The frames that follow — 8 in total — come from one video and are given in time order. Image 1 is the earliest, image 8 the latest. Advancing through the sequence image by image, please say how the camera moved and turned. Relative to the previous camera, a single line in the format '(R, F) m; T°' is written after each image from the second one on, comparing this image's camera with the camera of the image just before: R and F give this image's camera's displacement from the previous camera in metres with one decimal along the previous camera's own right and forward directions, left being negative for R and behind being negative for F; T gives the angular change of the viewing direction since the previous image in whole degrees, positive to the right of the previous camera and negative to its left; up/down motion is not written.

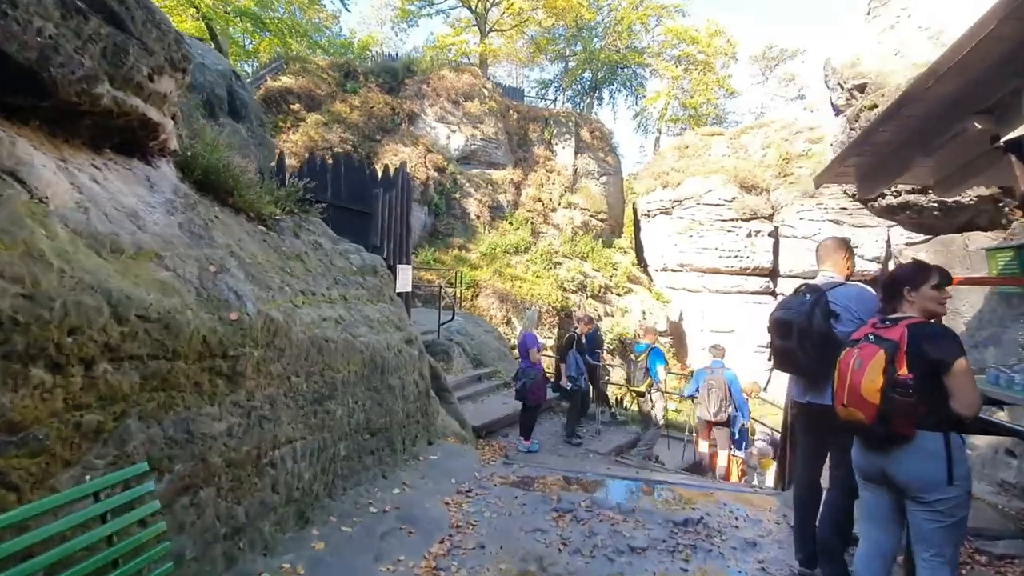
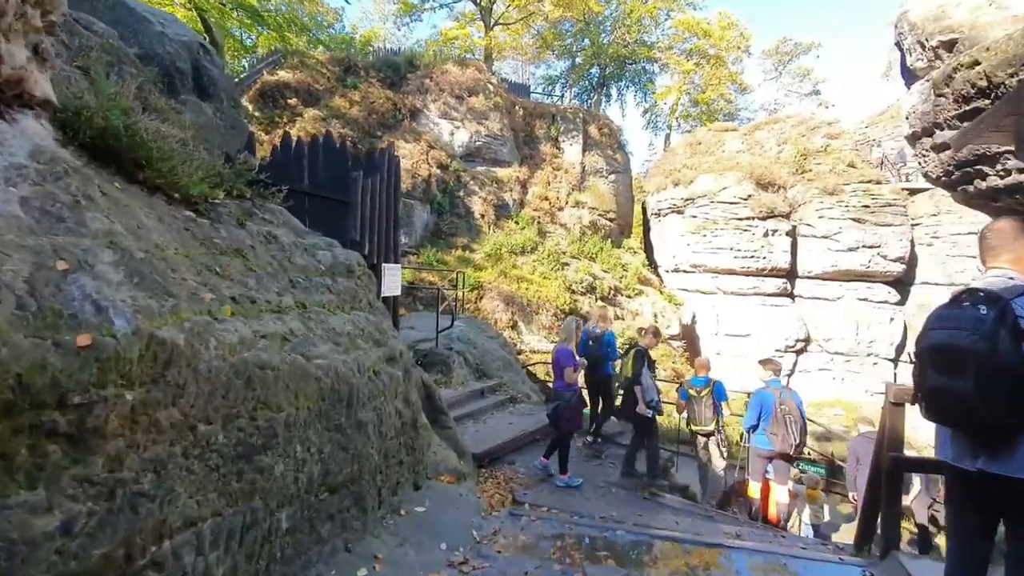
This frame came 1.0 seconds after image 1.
(0.0, +0.7) m; -1°
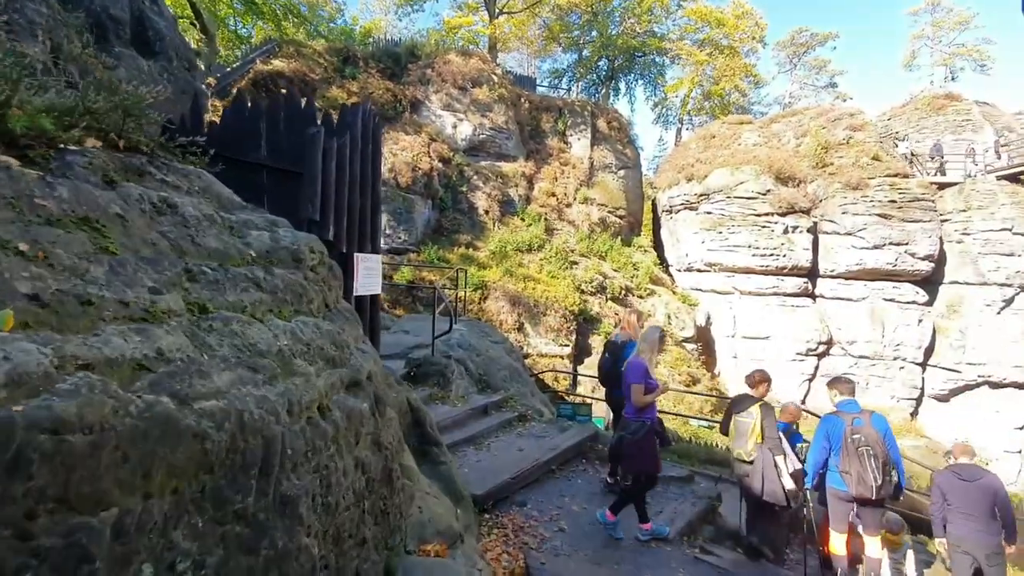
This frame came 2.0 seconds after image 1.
(0.0, +0.9) m; -1°
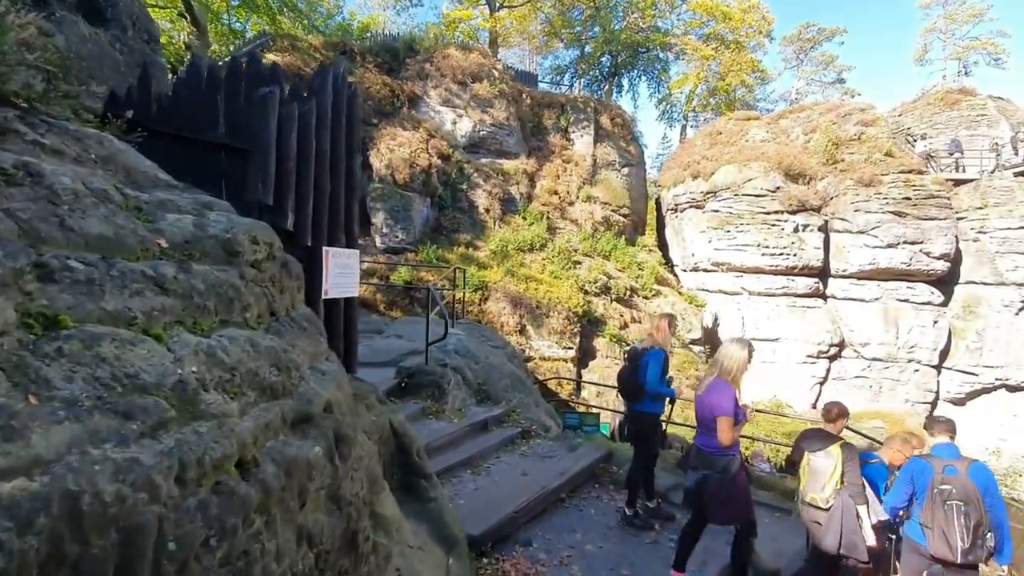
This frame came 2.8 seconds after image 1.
(0.0, +0.5) m; 0°
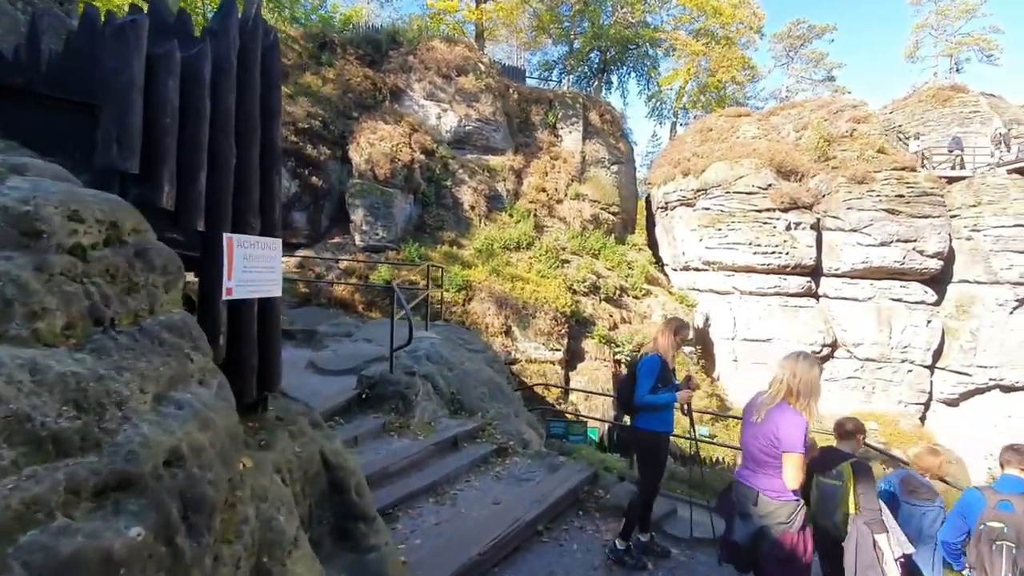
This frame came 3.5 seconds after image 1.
(+0.1, +0.5) m; +1°
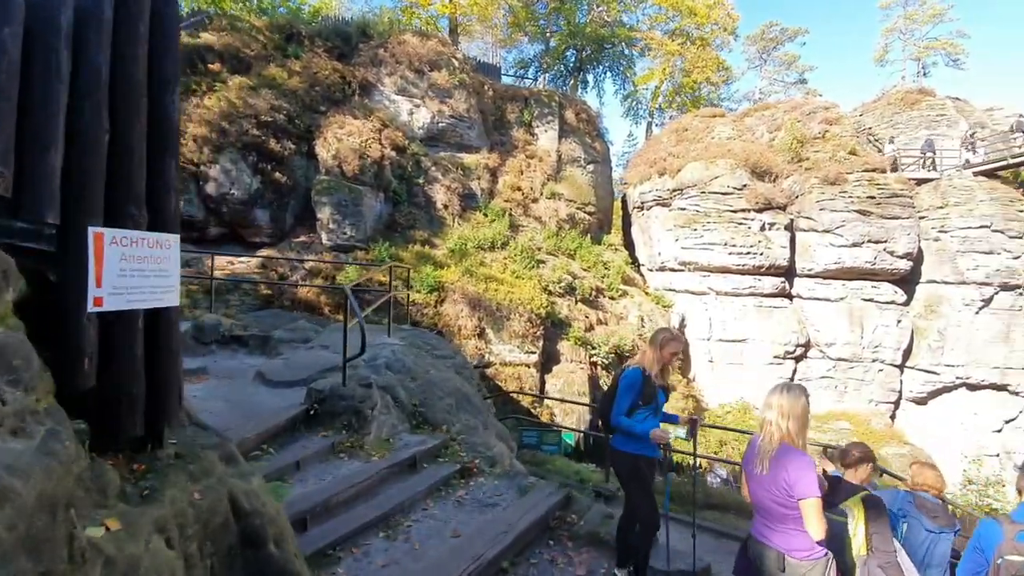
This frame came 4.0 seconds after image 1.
(+0.1, +0.3) m; +3°
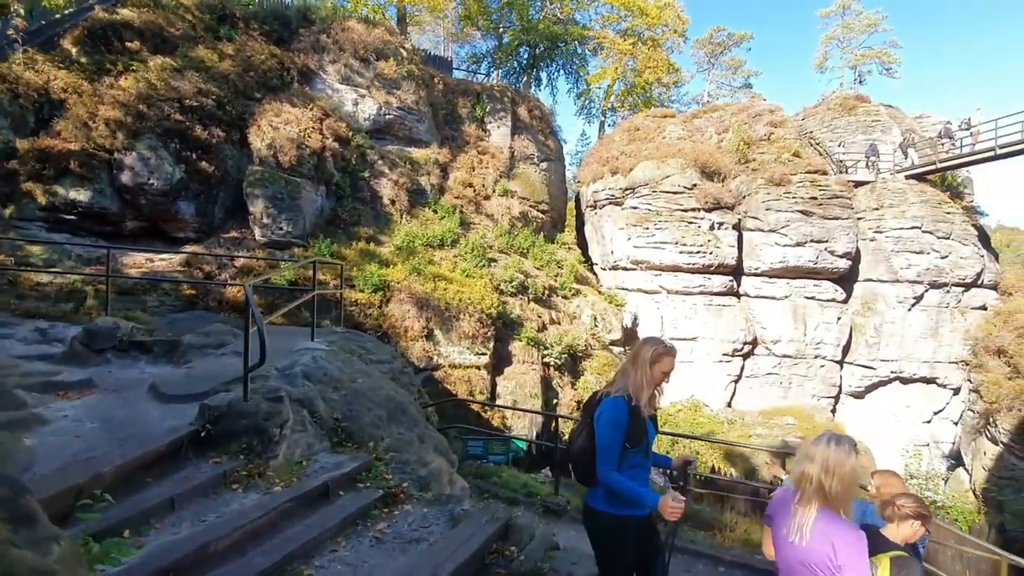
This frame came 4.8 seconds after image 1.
(+0.1, +0.4) m; +5°
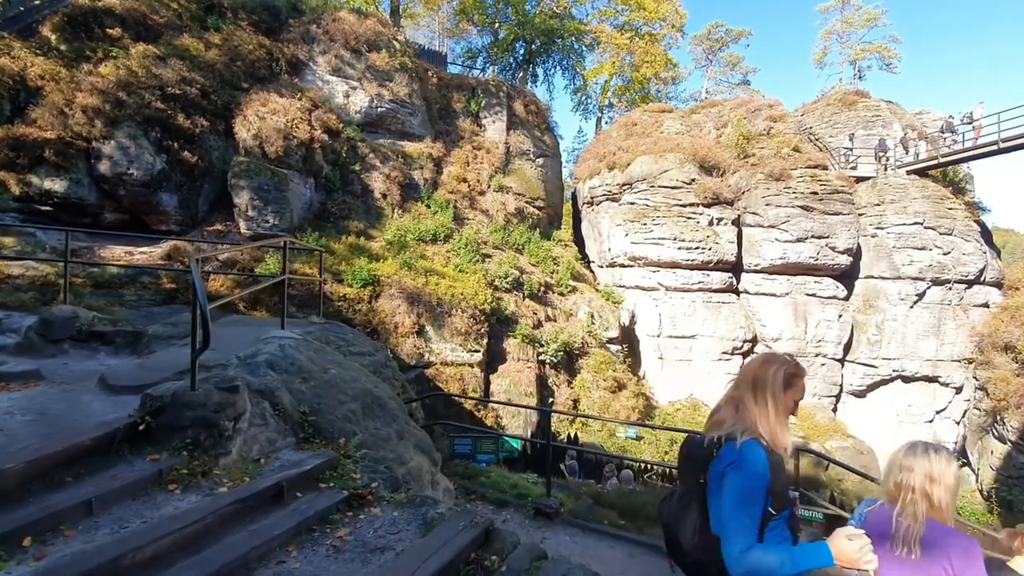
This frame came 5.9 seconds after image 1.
(+0.1, +0.3) m; 0°
